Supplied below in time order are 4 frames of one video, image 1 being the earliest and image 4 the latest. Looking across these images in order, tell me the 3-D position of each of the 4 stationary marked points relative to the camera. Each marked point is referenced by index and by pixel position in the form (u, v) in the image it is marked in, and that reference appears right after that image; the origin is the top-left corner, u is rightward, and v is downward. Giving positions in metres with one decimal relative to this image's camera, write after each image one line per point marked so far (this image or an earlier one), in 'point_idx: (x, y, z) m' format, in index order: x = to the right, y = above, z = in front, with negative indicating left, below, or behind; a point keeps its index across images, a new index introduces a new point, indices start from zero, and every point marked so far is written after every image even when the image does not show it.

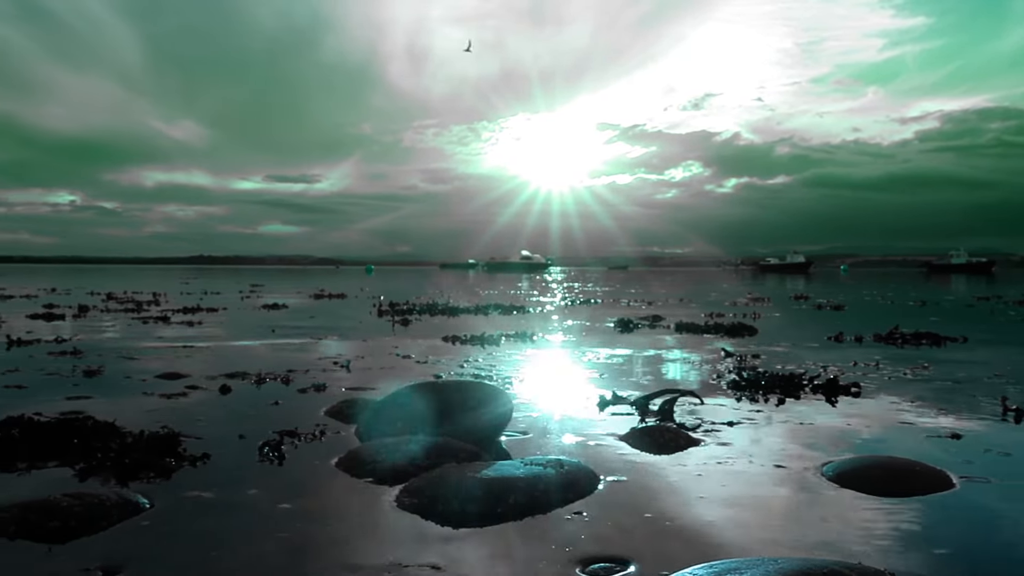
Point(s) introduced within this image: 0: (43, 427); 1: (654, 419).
0: (-5.8, -1.7, +11.4) m
1: (+2.1, -1.9, +13.6) m
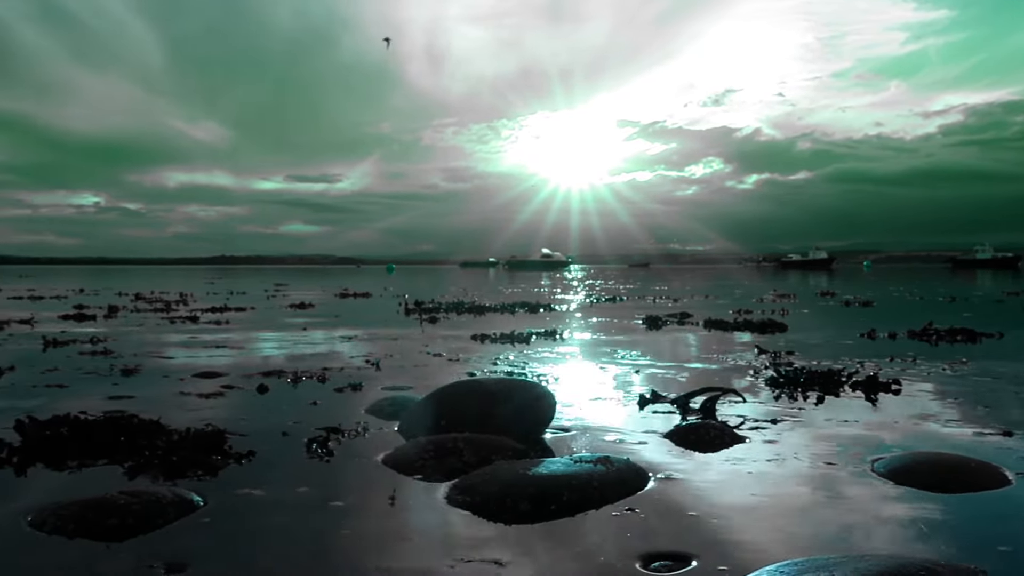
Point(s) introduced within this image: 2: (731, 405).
0: (-5.3, -1.7, +11.5) m
1: (+2.7, -1.9, +13.5) m
2: (+3.5, -1.9, +14.6) m
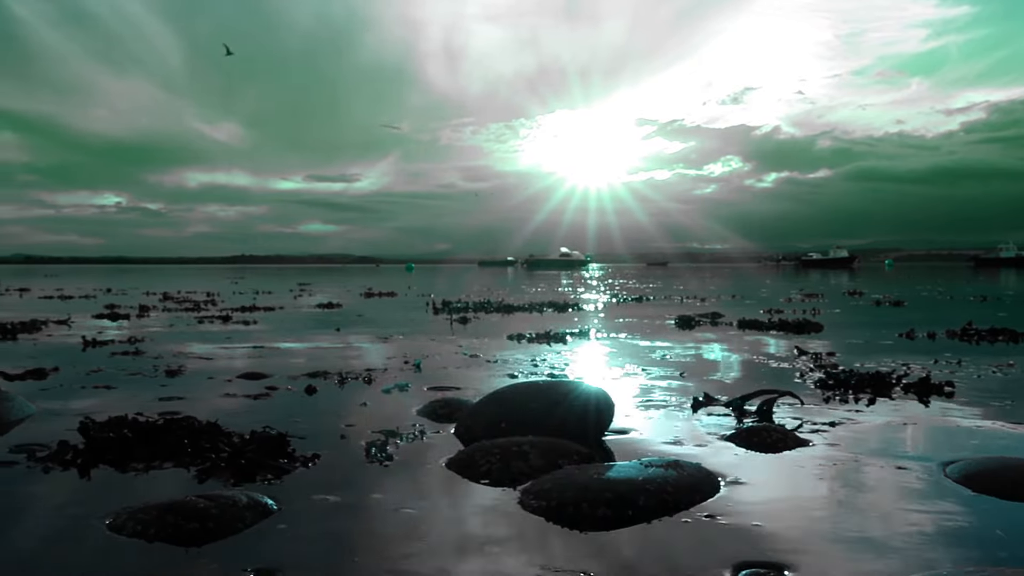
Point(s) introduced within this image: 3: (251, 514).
0: (-4.5, -1.8, +11.5) m
1: (+3.5, -1.9, +13.4) m
2: (+4.3, -1.9, +14.5) m
3: (-2.3, -2.0, +8.2) m
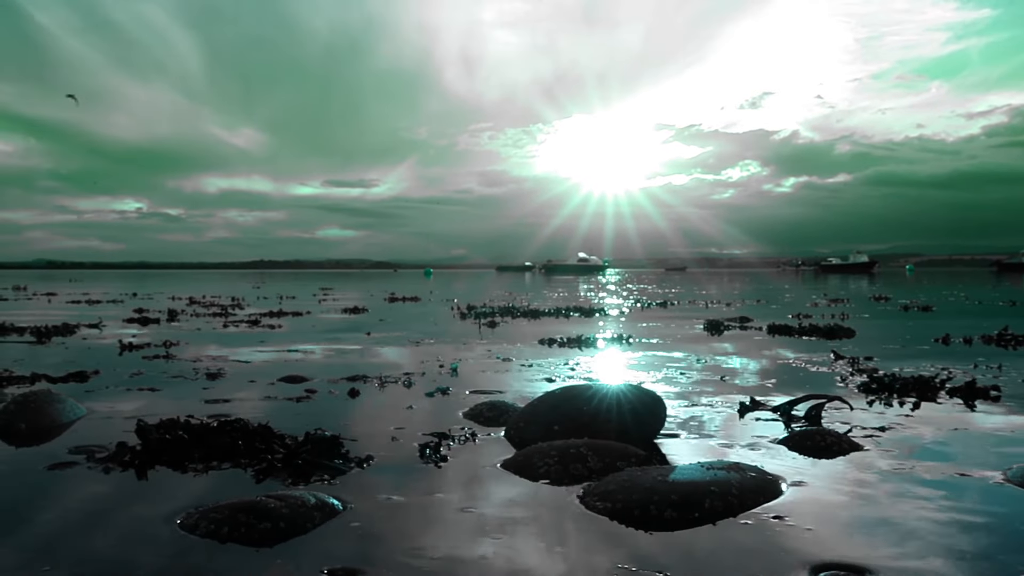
0: (-3.9, -1.8, +11.6) m
1: (+4.2, -2.0, +13.3) m
2: (+5.0, -1.9, +14.4) m
3: (-1.8, -2.0, +8.3) m
